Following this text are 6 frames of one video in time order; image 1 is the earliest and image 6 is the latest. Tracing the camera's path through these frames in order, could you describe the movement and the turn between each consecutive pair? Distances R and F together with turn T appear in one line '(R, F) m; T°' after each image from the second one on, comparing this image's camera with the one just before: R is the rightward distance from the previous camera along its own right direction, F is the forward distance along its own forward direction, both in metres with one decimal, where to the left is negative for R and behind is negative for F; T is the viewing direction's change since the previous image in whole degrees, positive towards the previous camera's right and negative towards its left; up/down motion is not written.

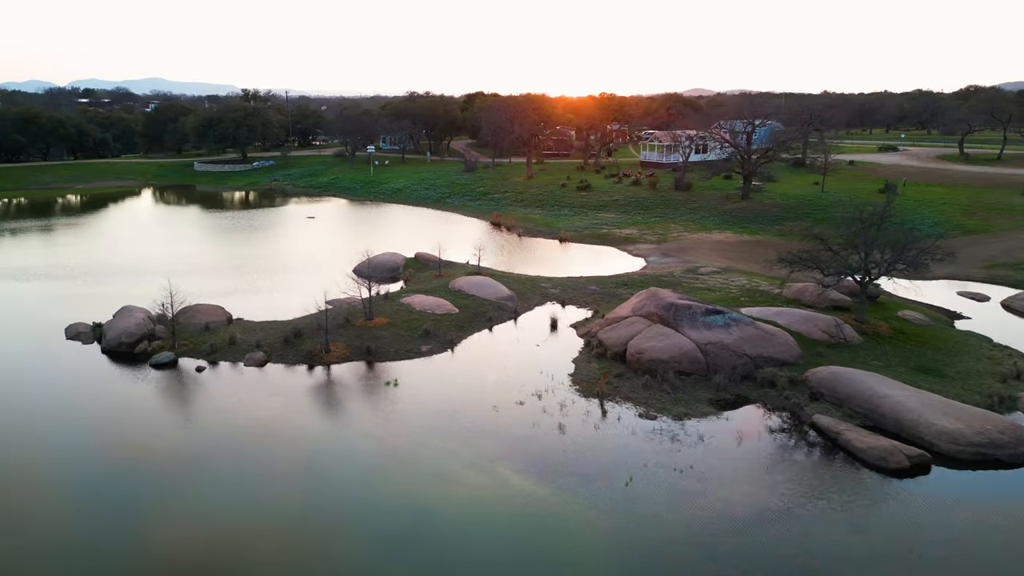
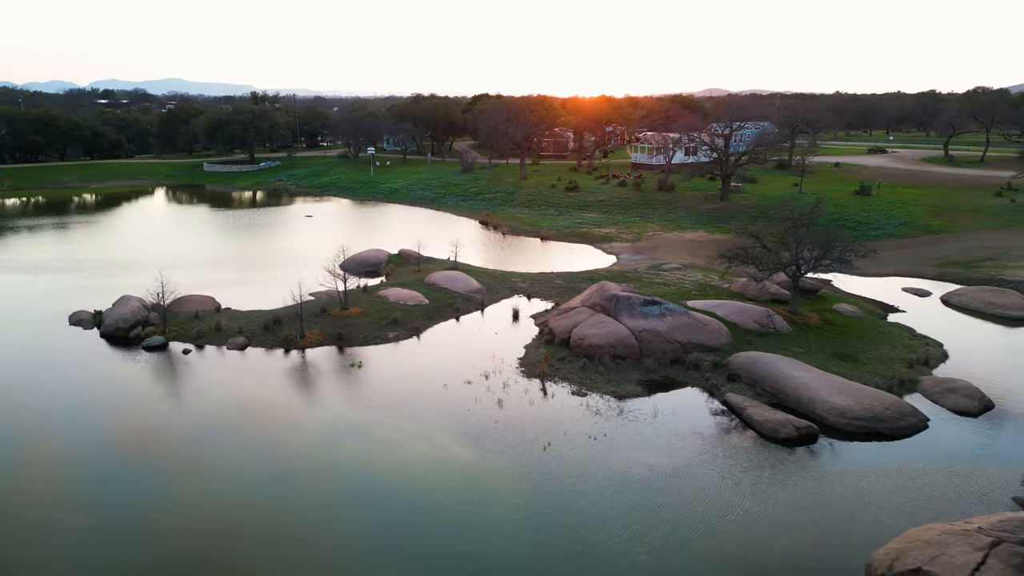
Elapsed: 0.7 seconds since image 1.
(+1.9, -2.2) m; -1°
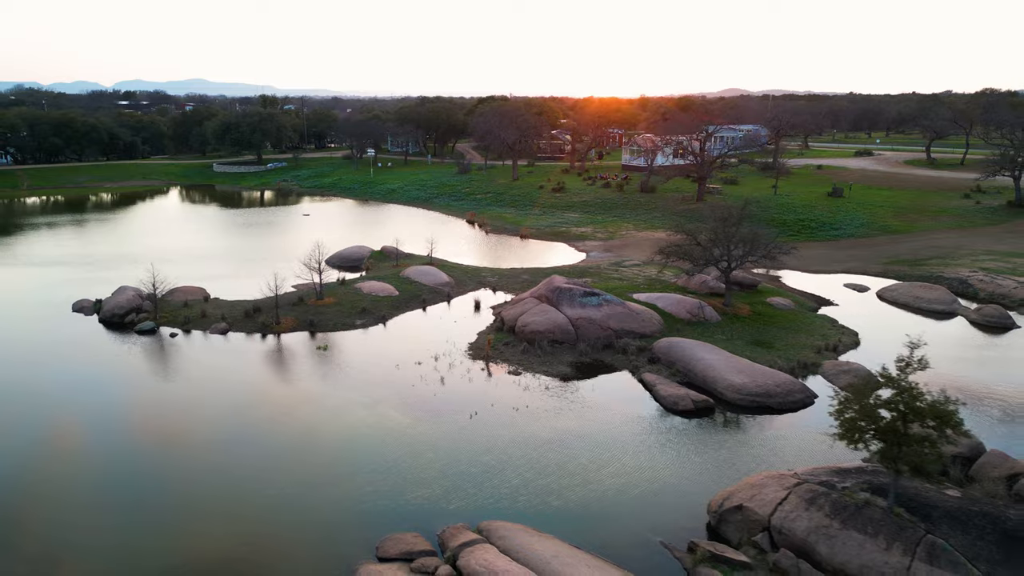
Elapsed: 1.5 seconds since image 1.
(+2.3, -2.6) m; -1°
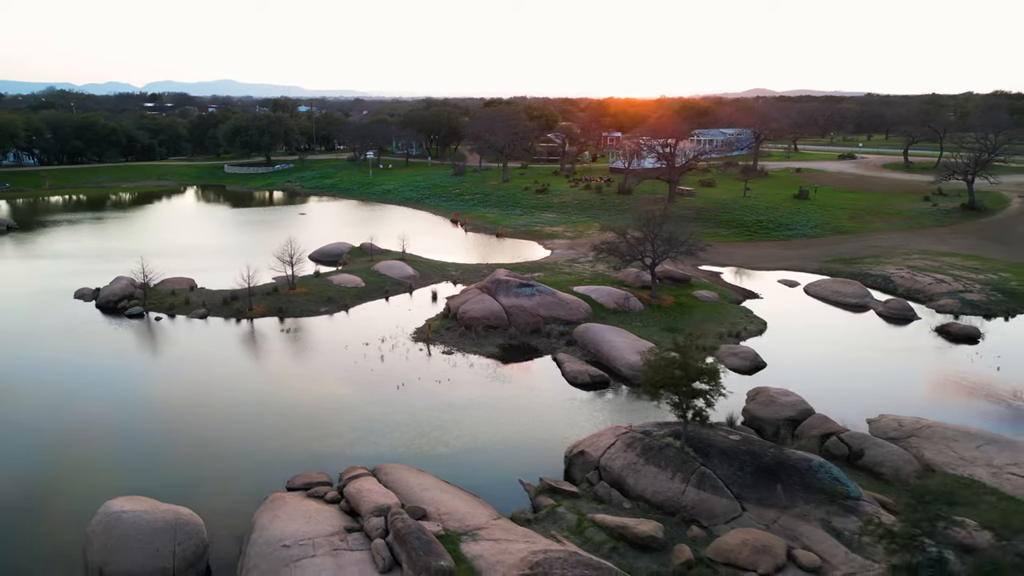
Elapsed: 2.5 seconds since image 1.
(+3.2, -3.3) m; -2°
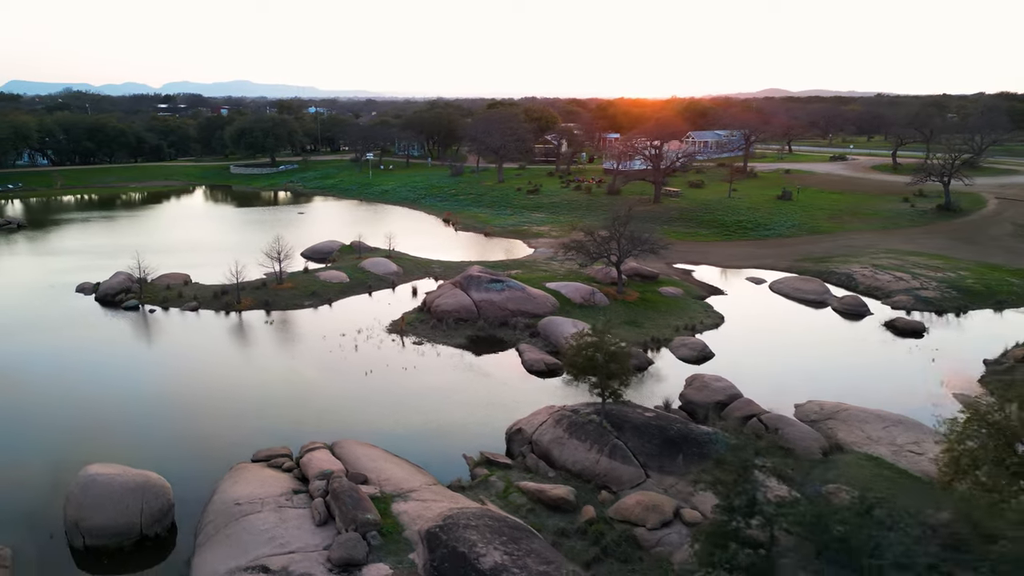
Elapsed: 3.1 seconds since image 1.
(+1.8, -1.8) m; -1°
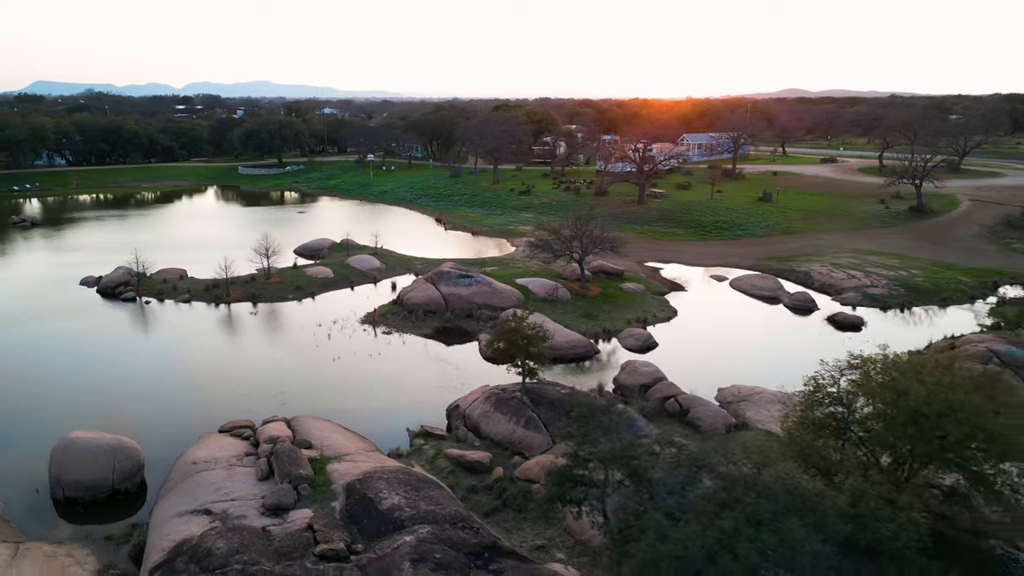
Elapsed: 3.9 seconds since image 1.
(+2.2, -2.3) m; -1°
